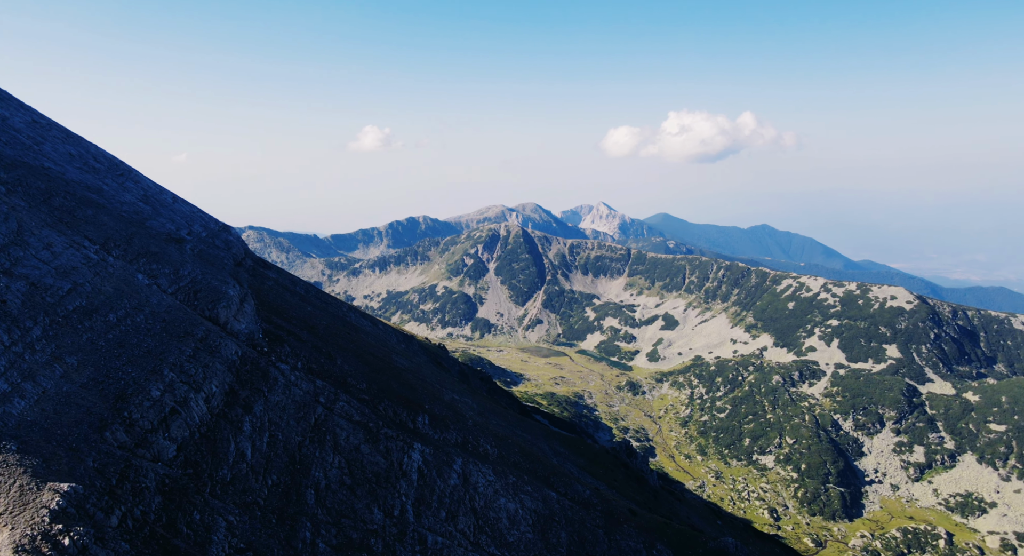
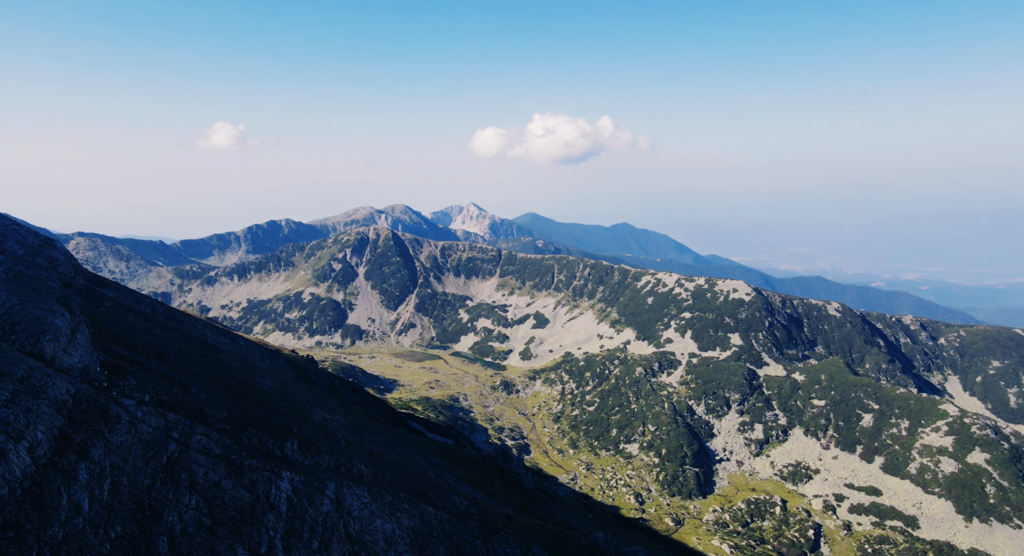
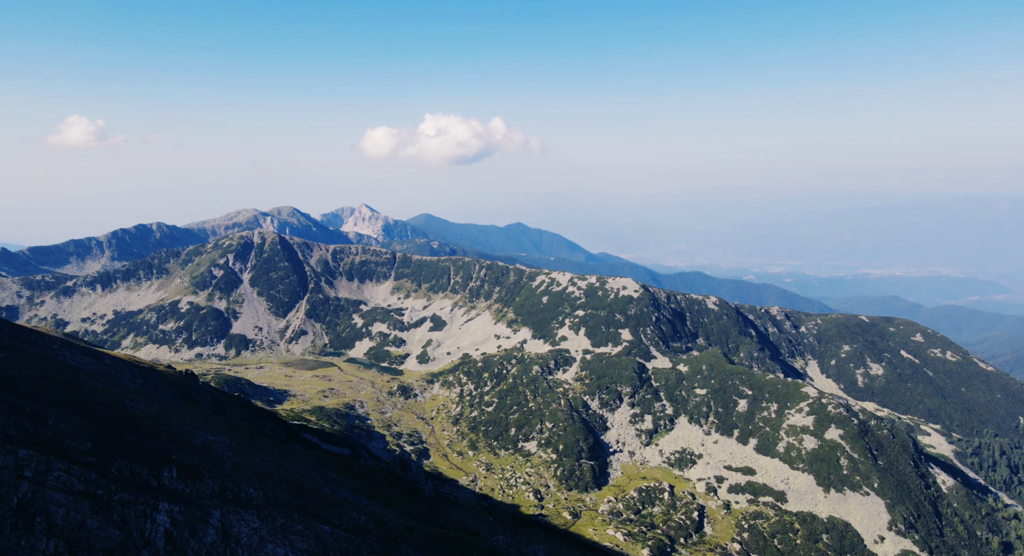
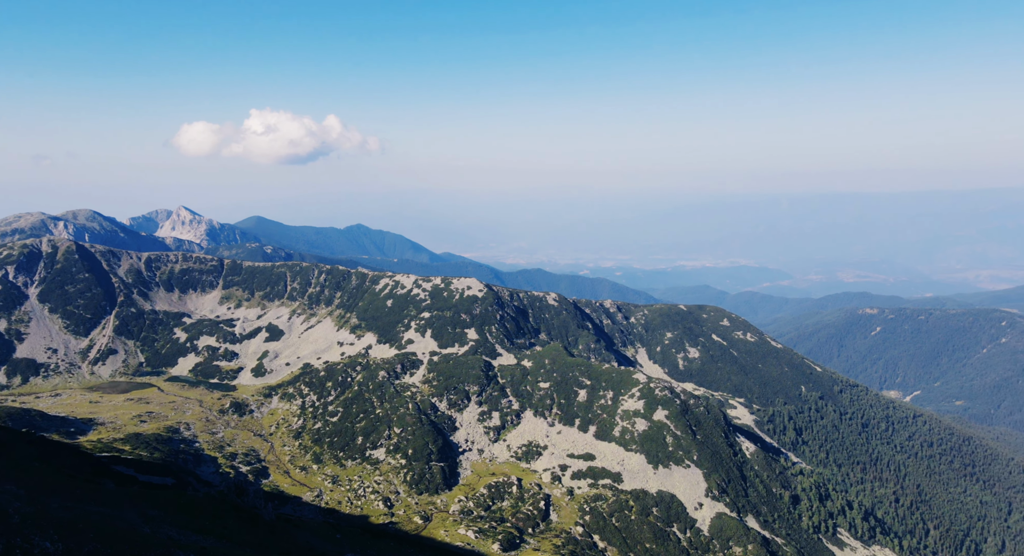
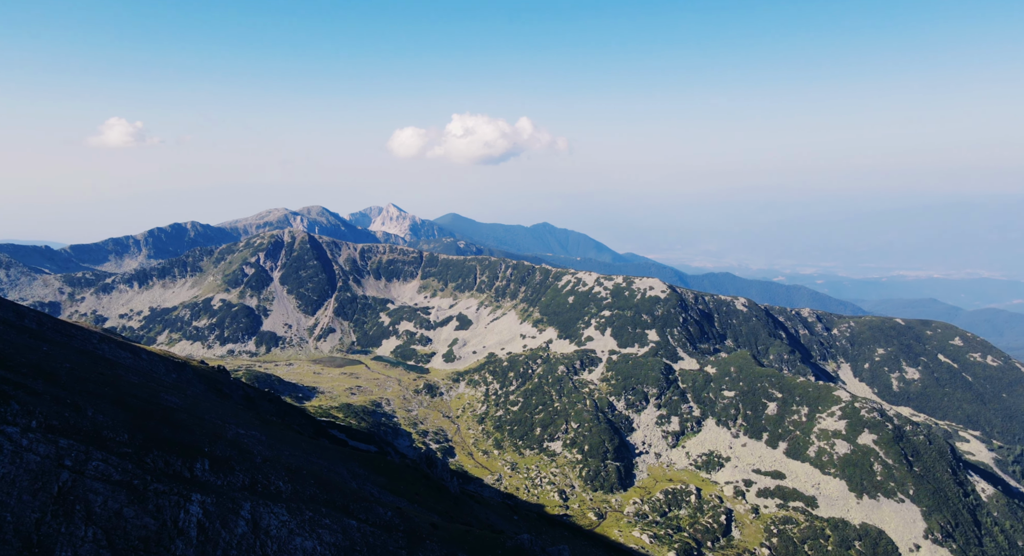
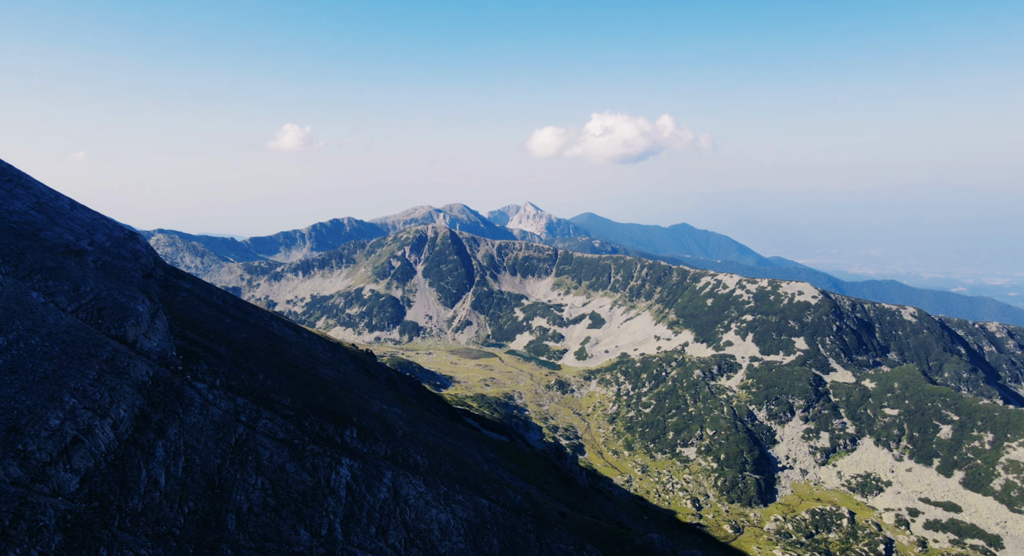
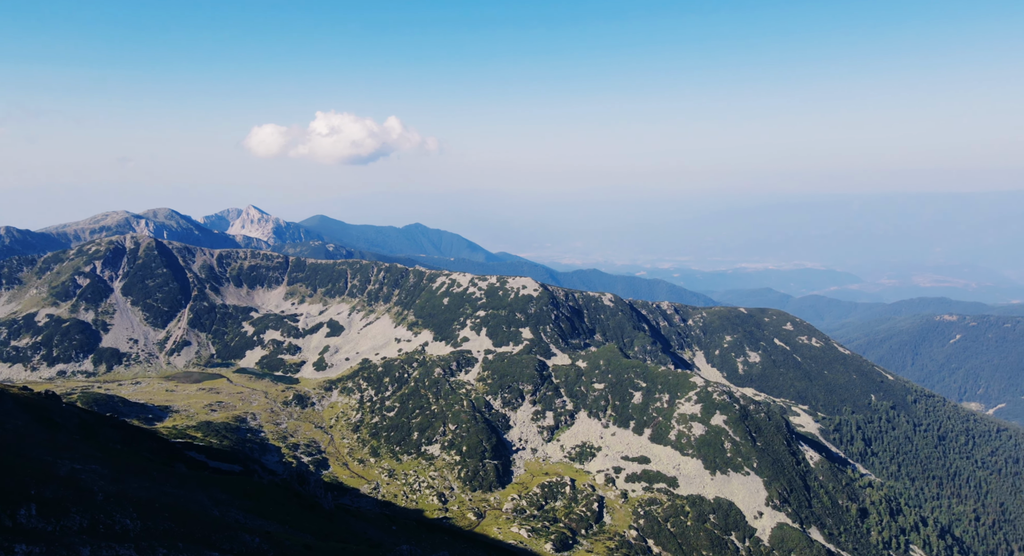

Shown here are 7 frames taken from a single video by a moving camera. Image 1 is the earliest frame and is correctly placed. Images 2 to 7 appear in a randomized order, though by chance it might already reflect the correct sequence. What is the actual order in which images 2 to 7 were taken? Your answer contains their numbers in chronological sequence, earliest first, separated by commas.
6, 2, 5, 3, 7, 4
